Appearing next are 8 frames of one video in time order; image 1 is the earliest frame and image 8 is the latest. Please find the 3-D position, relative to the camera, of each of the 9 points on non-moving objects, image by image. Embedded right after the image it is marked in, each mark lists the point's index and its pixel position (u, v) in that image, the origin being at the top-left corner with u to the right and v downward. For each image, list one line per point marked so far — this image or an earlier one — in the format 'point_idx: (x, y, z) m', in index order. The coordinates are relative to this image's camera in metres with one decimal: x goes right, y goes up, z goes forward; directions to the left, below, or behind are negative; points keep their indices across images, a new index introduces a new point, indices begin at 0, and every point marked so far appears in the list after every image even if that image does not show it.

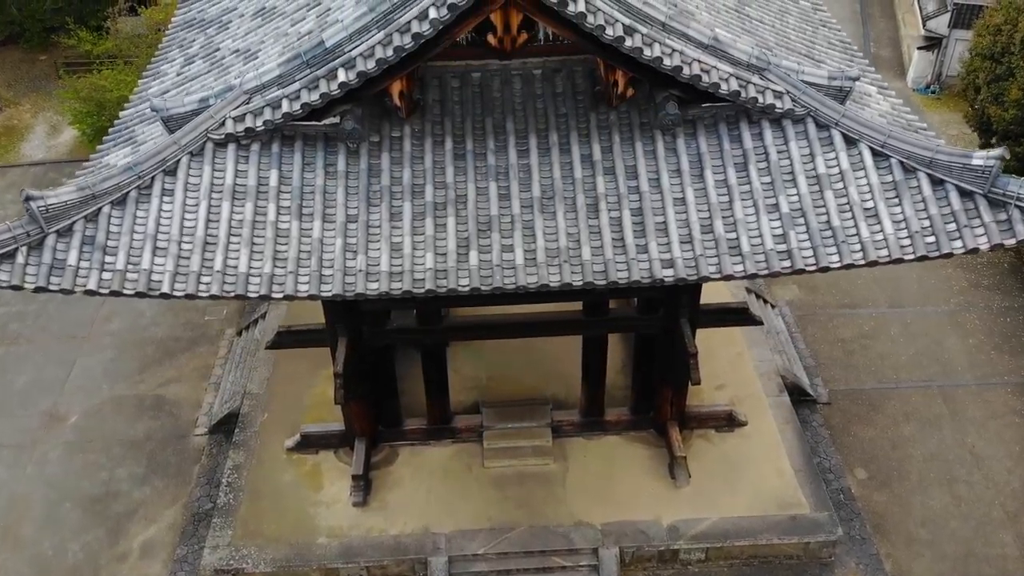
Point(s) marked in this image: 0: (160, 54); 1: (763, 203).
0: (-4.5, +3.0, +11.4) m
1: (+2.3, +0.8, +8.0) m
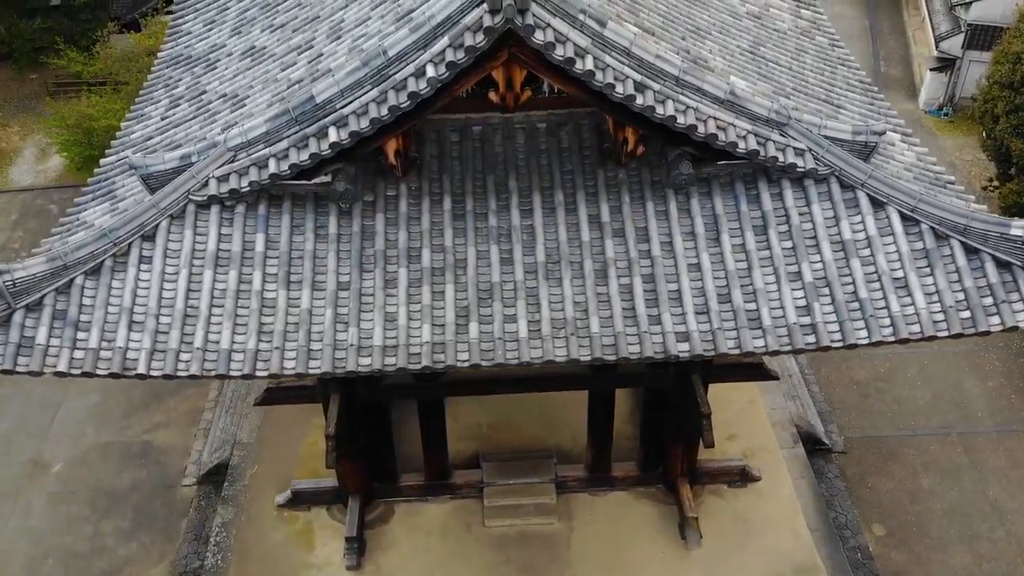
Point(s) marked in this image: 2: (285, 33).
0: (-4.5, +2.4, +10.9) m
1: (+2.3, +0.2, +7.5) m
2: (-2.6, +2.9, +10.2) m
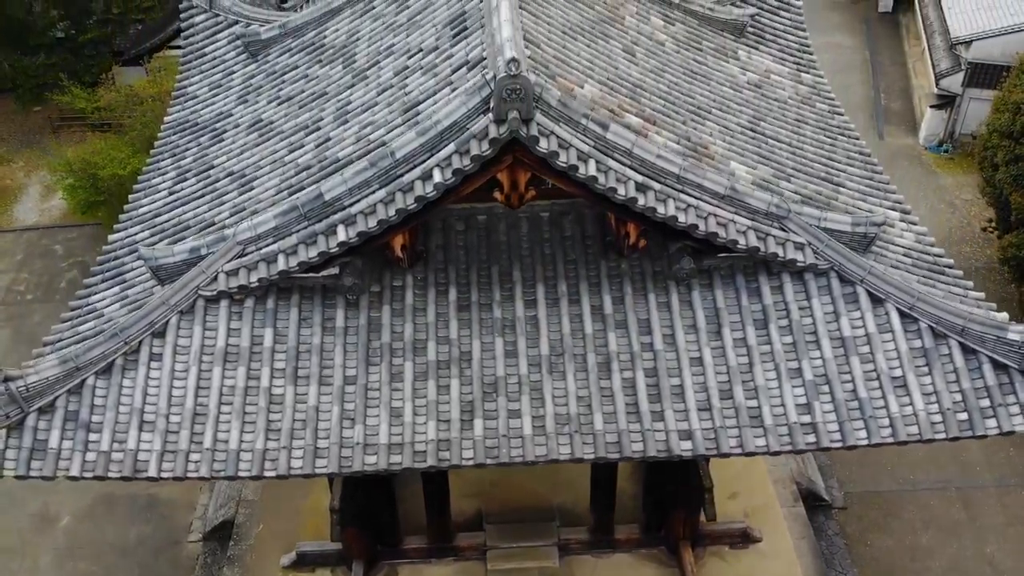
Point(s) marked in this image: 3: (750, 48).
0: (-4.4, +1.6, +11.0) m
1: (+2.3, -0.7, +7.6) m
2: (-2.6, +2.1, +10.4) m
3: (+3.1, +3.2, +11.9) m
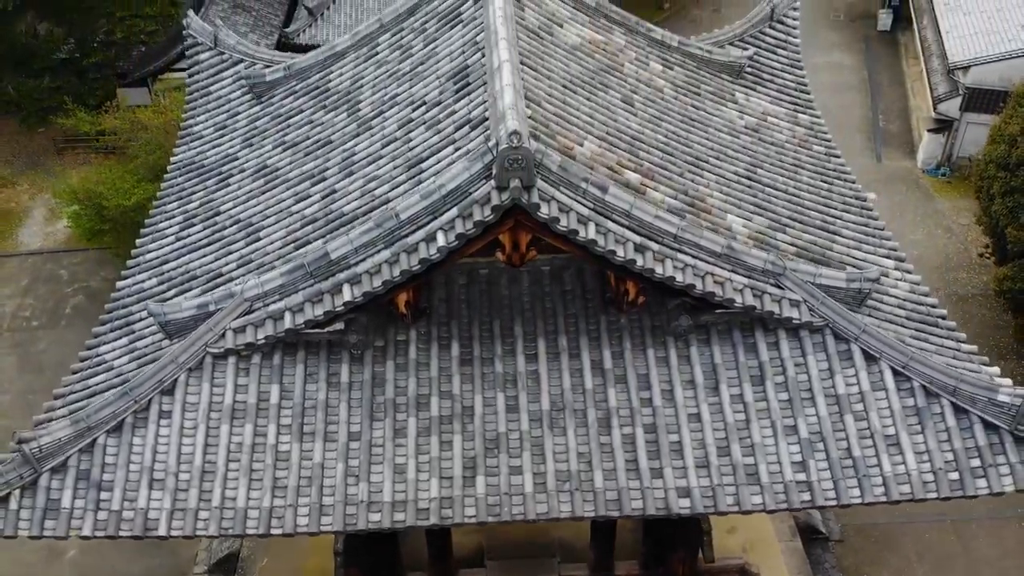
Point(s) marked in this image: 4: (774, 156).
0: (-4.4, +1.0, +11.2) m
1: (+2.3, -1.2, +7.8) m
2: (-2.5, +1.6, +10.5) m
3: (+3.2, +2.6, +12.0) m
4: (+3.2, +1.6, +10.9) m
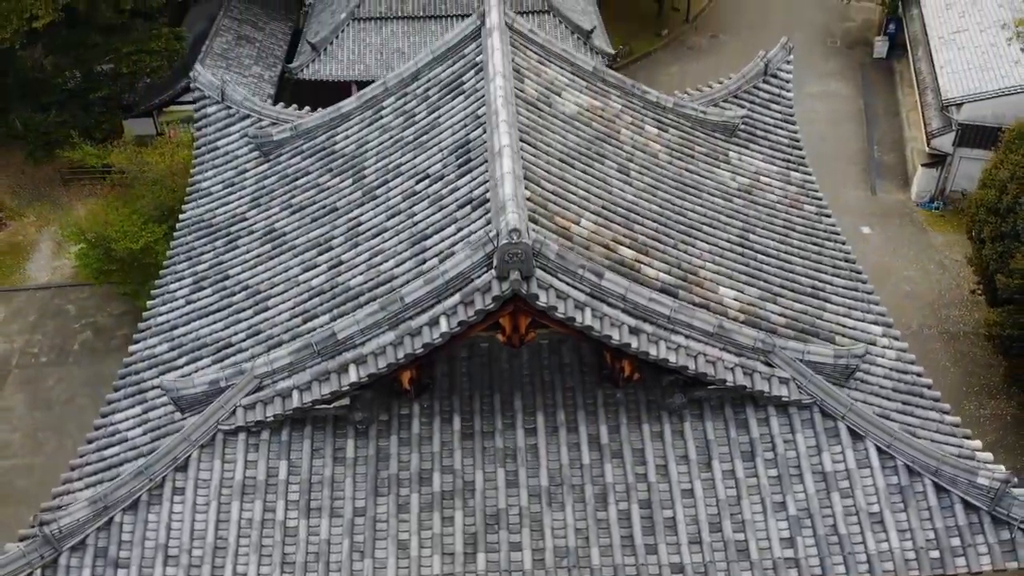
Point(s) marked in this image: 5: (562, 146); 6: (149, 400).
0: (-4.4, +0.3, +11.5) m
1: (+2.3, -1.9, +8.1) m
2: (-2.5, +0.9, +10.8) m
3: (+3.2, +1.9, +12.3) m
4: (+3.2, +0.9, +11.2) m
5: (+0.6, +1.6, +10.3) m
6: (-3.7, -1.1, +9.1) m
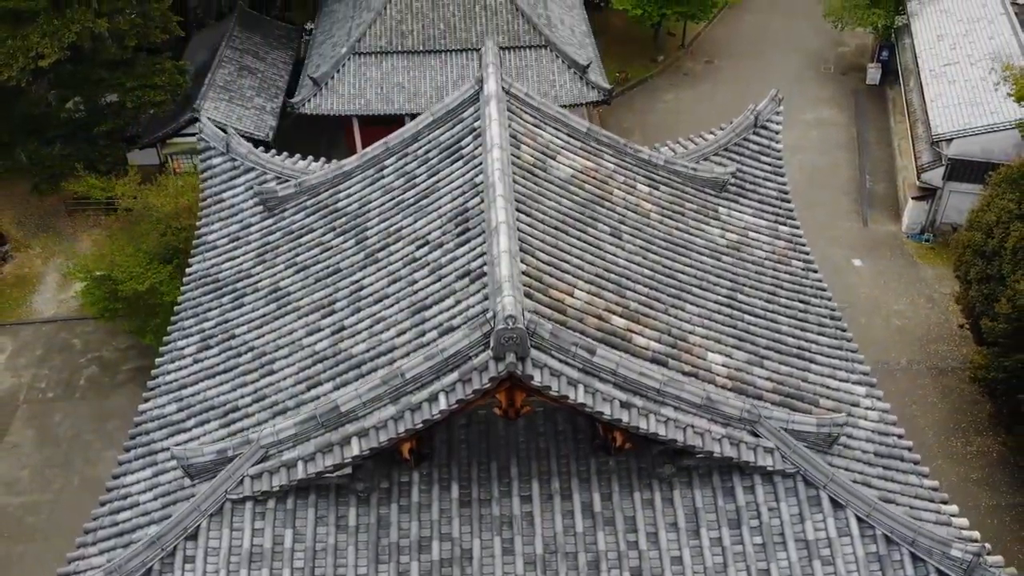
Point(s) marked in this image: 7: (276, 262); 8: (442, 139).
0: (-4.5, -0.4, +11.9) m
1: (+2.3, -2.6, +8.5) m
2: (-2.6, +0.1, +11.2) m
3: (+3.1, +1.2, +12.7) m
4: (+3.1, +0.1, +11.6) m
5: (+0.5, +0.9, +10.6) m
6: (-3.7, -1.9, +9.5) m
7: (-3.1, +0.3, +11.8) m
8: (-0.9, +1.9, +11.6) m
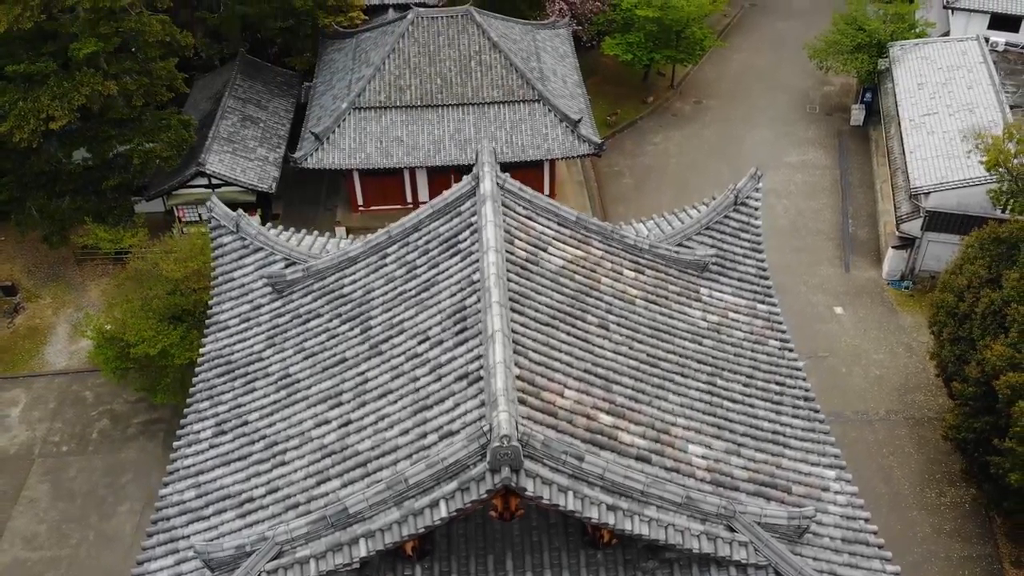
0: (-4.5, -1.6, +12.6) m
1: (+2.2, -3.8, +9.3) m
2: (-2.6, -1.0, +12.0) m
3: (+3.0, 0.0, +13.5) m
4: (+3.1, -1.0, +12.4) m
5: (+0.5, -0.3, +11.4) m
6: (-3.8, -3.0, +10.2) m
7: (-3.2, -0.8, +12.6) m
8: (-1.0, +0.8, +12.4) m
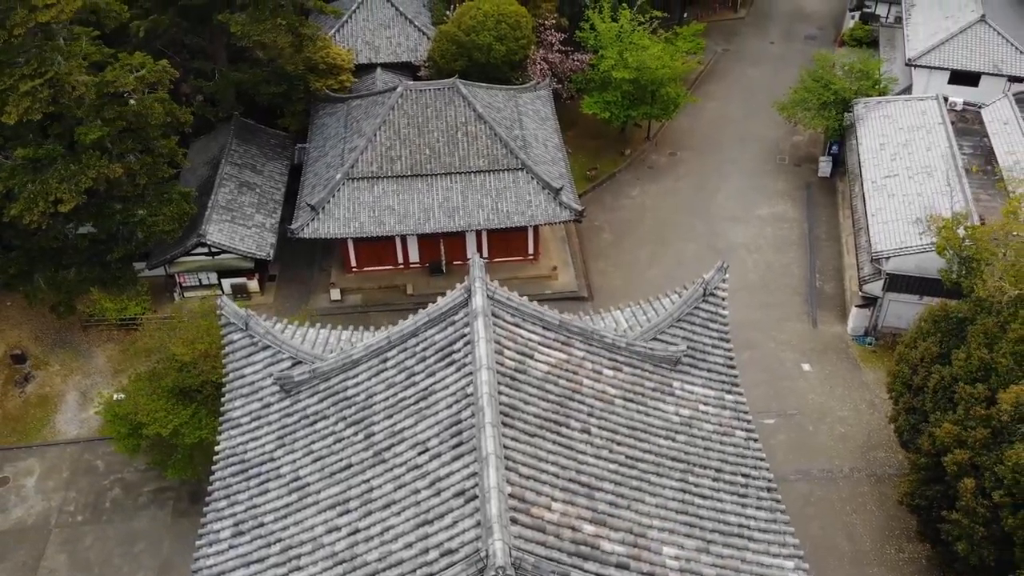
0: (-4.7, -3.2, +13.8) m
1: (+2.2, -5.4, +10.5) m
2: (-2.8, -2.7, +13.2) m
3: (+2.9, -1.5, +14.8) m
4: (+2.9, -2.6, +13.6) m
5: (+0.3, -1.9, +12.7) m
6: (-3.9, -4.7, +11.4) m
7: (-3.4, -2.5, +13.8) m
8: (-1.2, -0.8, +13.6) m
